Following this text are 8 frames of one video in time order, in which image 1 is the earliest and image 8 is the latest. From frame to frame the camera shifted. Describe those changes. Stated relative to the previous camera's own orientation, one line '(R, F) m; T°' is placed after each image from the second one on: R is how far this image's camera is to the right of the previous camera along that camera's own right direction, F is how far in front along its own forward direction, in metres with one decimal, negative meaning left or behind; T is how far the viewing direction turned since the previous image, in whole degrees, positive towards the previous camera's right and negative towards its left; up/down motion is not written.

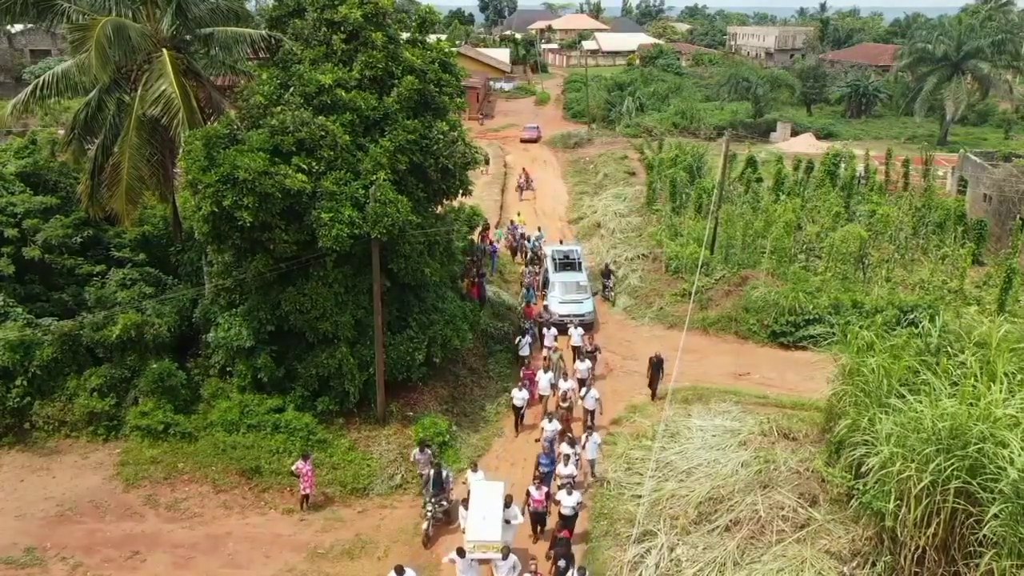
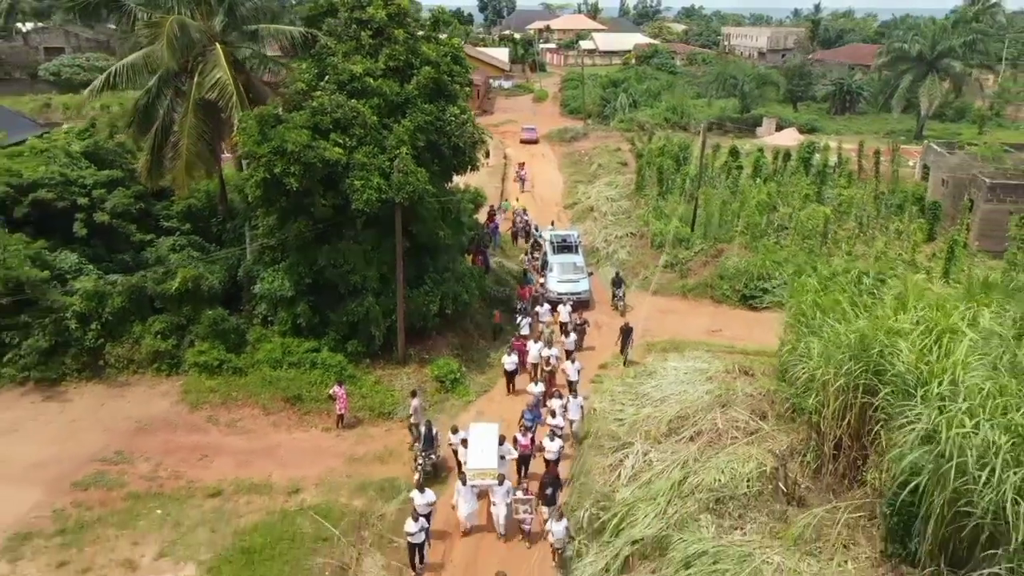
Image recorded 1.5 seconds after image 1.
(-0.1, -2.4) m; 0°
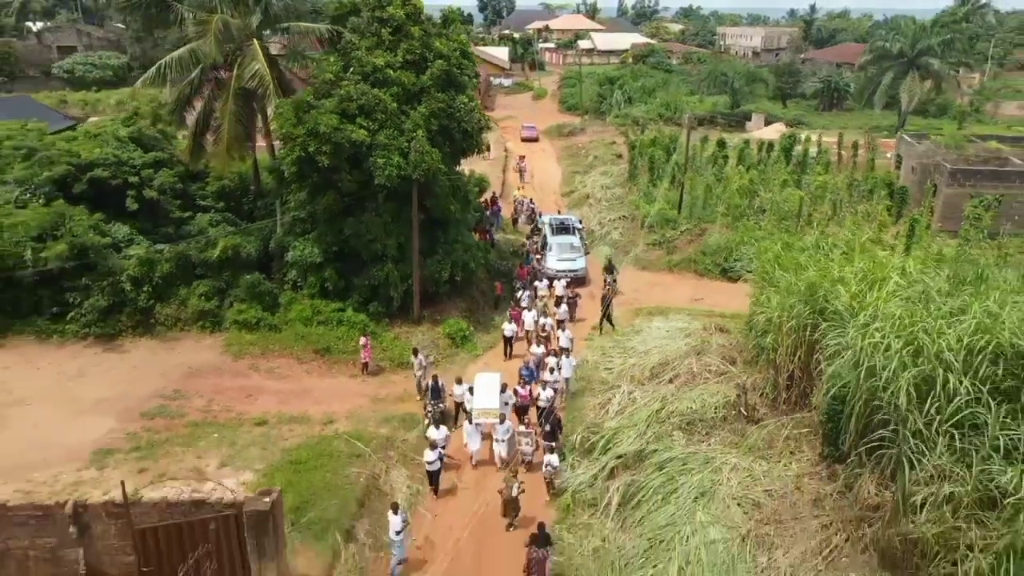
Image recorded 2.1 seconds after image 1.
(-0.1, -2.1) m; 0°
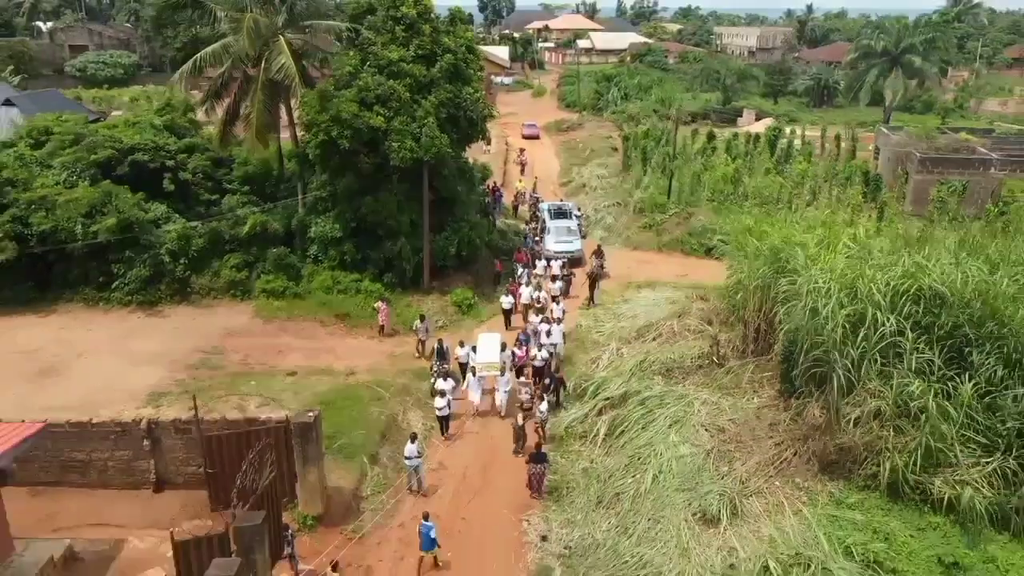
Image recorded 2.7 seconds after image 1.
(0.0, -1.9) m; 0°
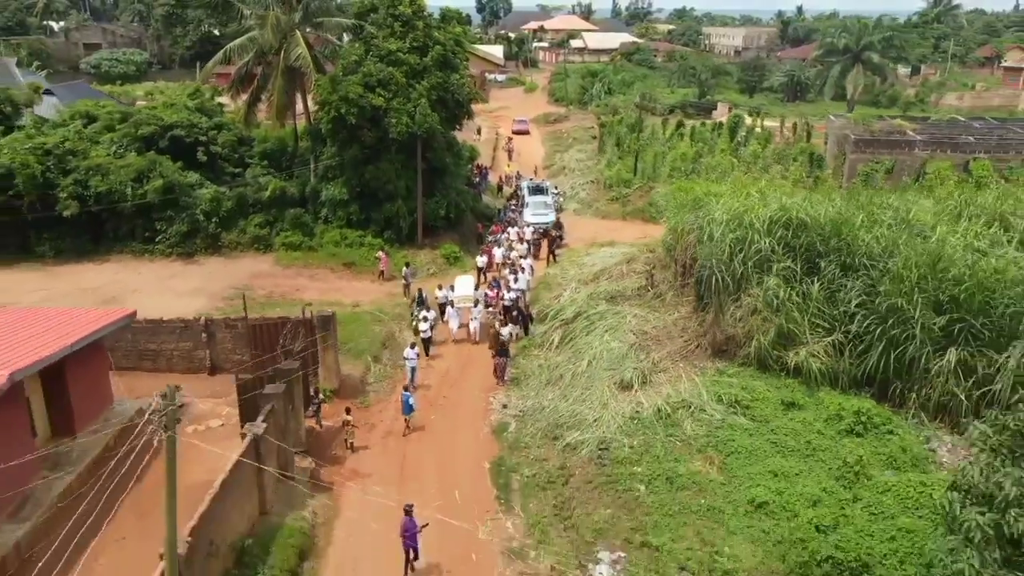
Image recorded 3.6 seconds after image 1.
(+0.6, -3.8) m; 0°
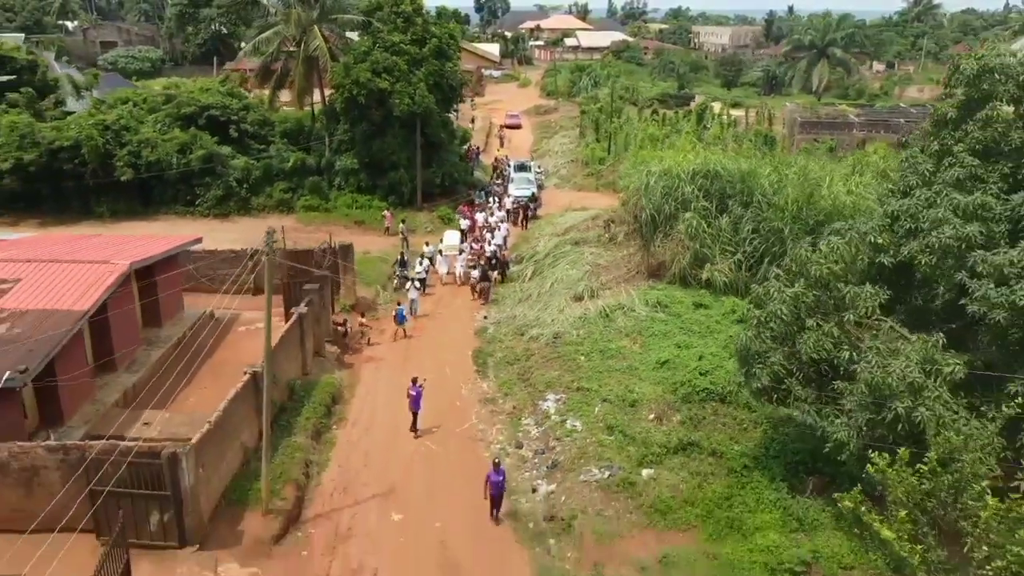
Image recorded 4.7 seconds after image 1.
(+0.5, -4.3) m; 0°
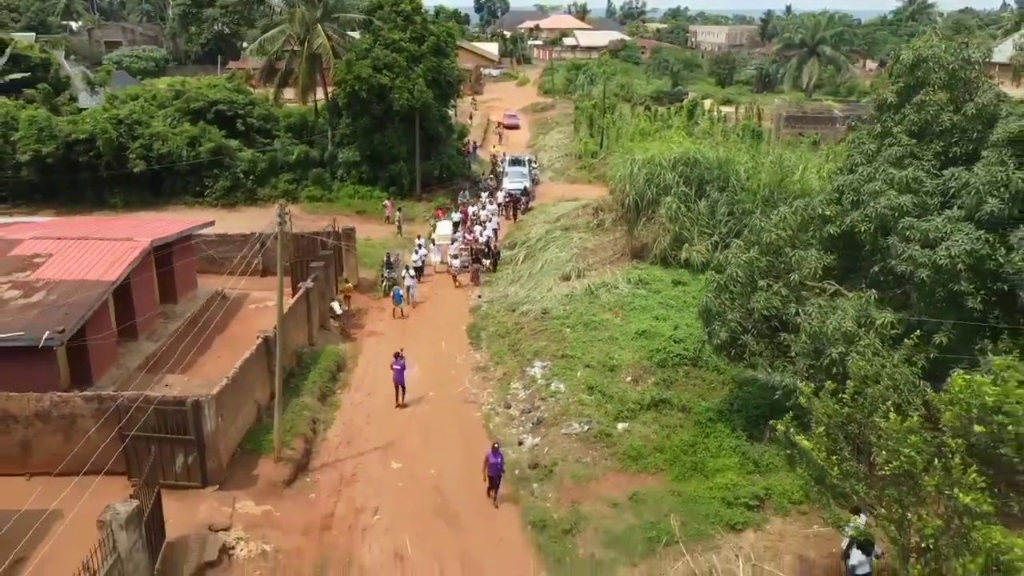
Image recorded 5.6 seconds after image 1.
(+0.2, -1.3) m; 0°
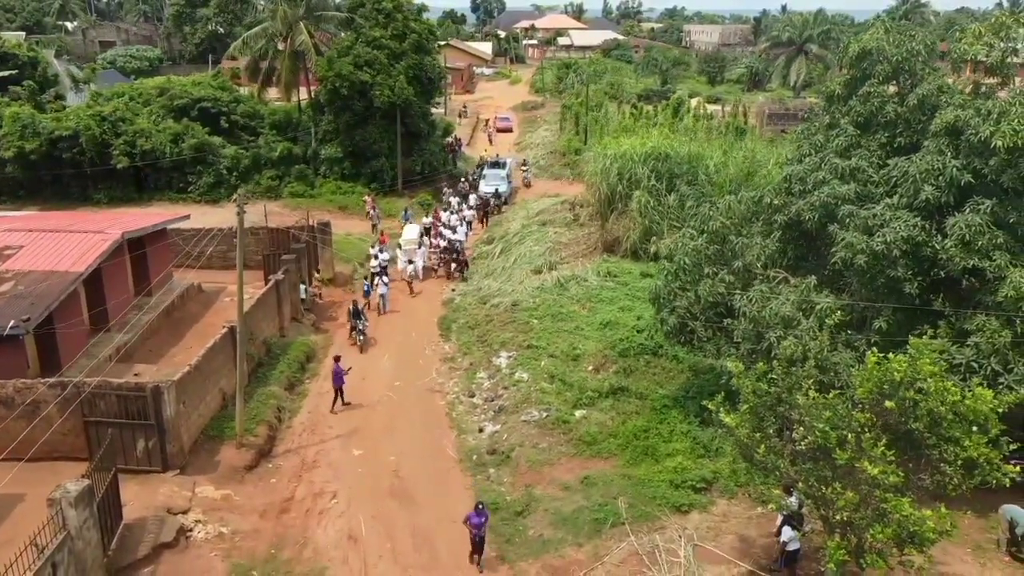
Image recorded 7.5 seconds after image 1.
(+0.7, -0.3) m; 0°
